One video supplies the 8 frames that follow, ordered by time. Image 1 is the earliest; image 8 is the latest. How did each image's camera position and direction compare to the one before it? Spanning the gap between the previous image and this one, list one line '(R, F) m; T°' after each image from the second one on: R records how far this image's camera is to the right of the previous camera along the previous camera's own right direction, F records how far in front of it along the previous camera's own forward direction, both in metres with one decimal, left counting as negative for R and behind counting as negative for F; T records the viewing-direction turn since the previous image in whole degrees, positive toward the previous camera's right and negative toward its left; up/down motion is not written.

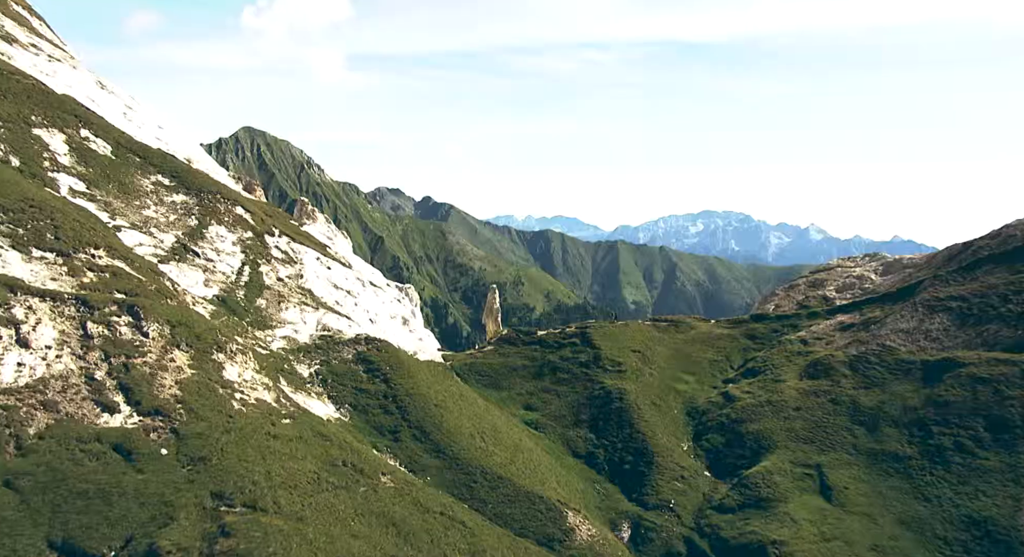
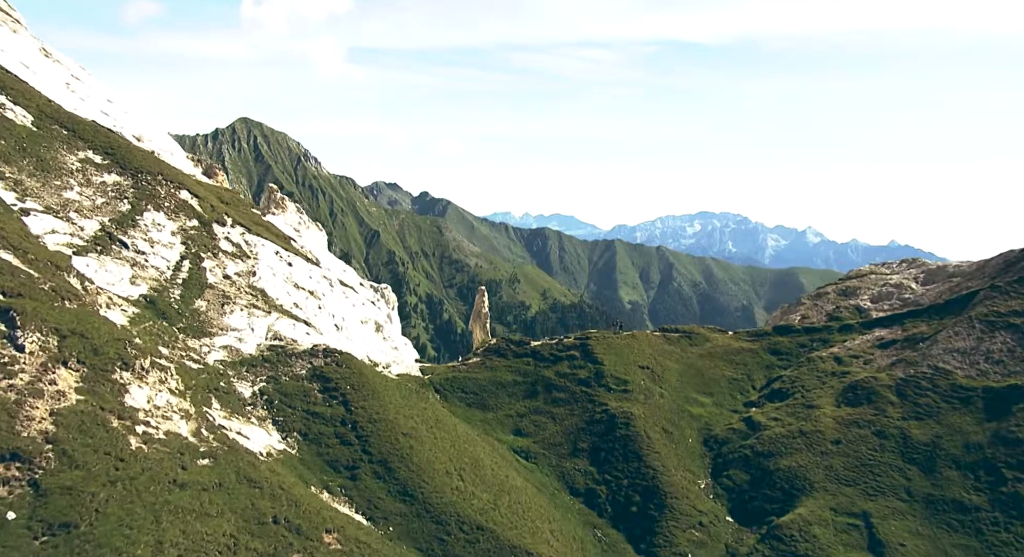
(+1.1, +26.4) m; 0°
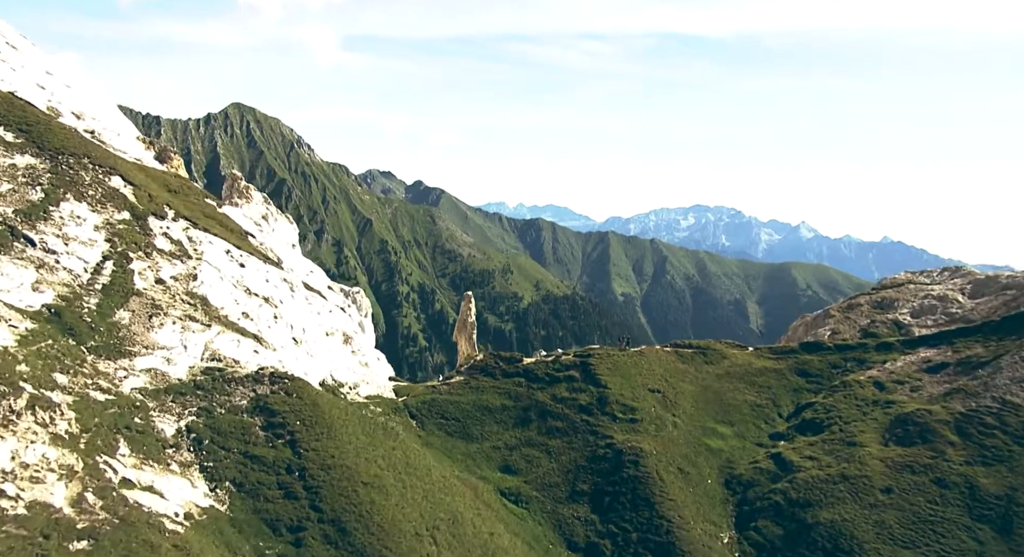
(+0.4, +24.0) m; 0°
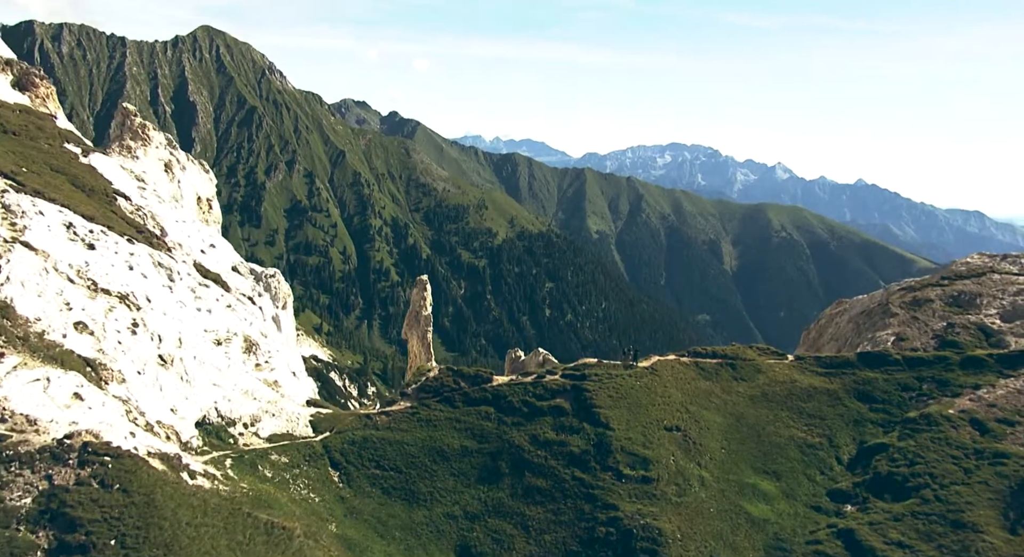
(+0.8, +42.4) m; +2°
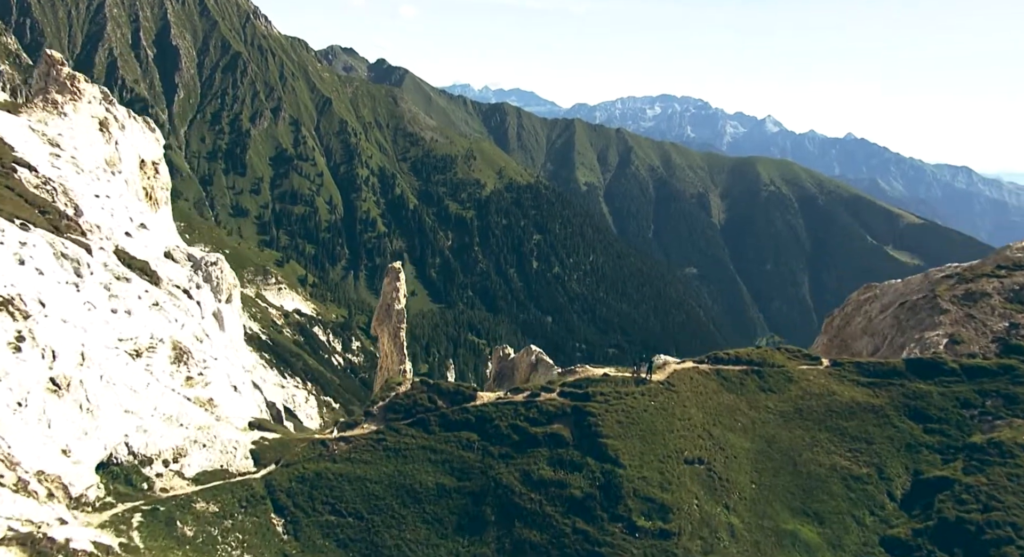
(-0.2, +20.3) m; +1°
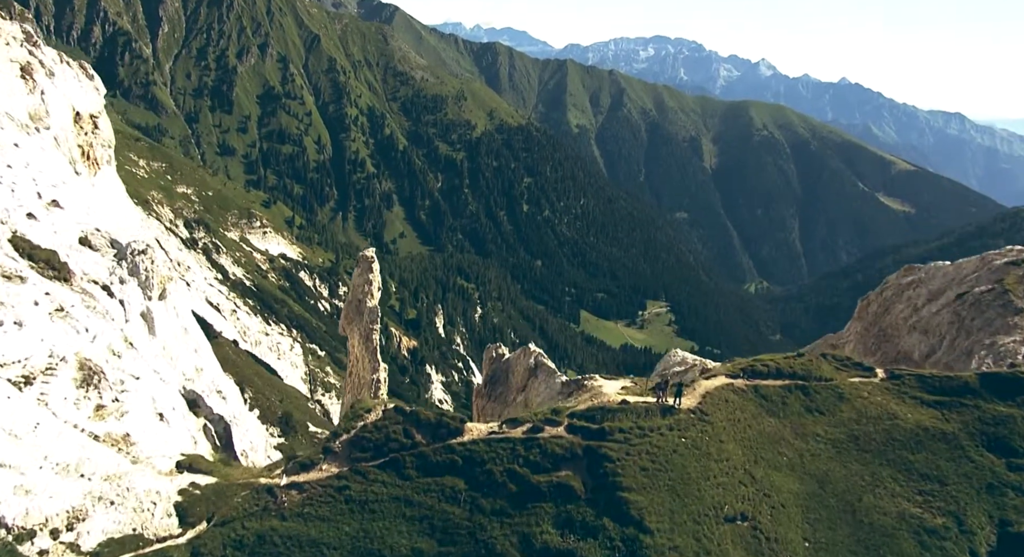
(-0.7, +19.4) m; +1°
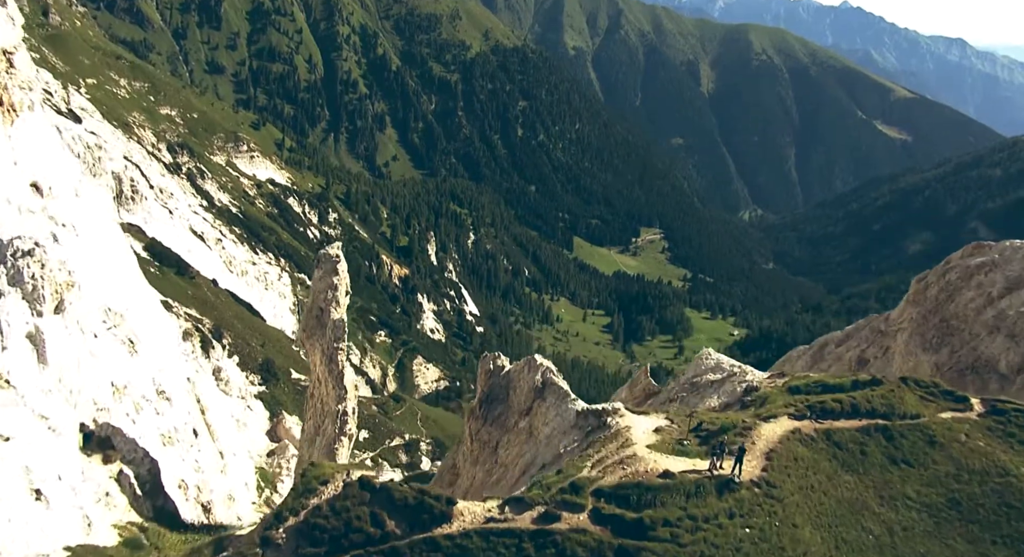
(-1.0, +20.8) m; 0°
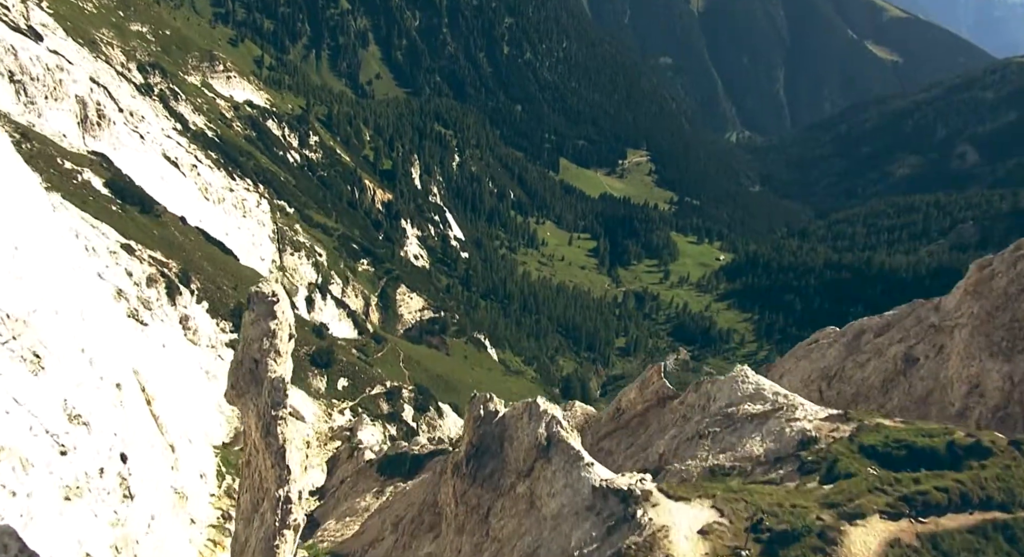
(-0.9, +19.3) m; +1°
